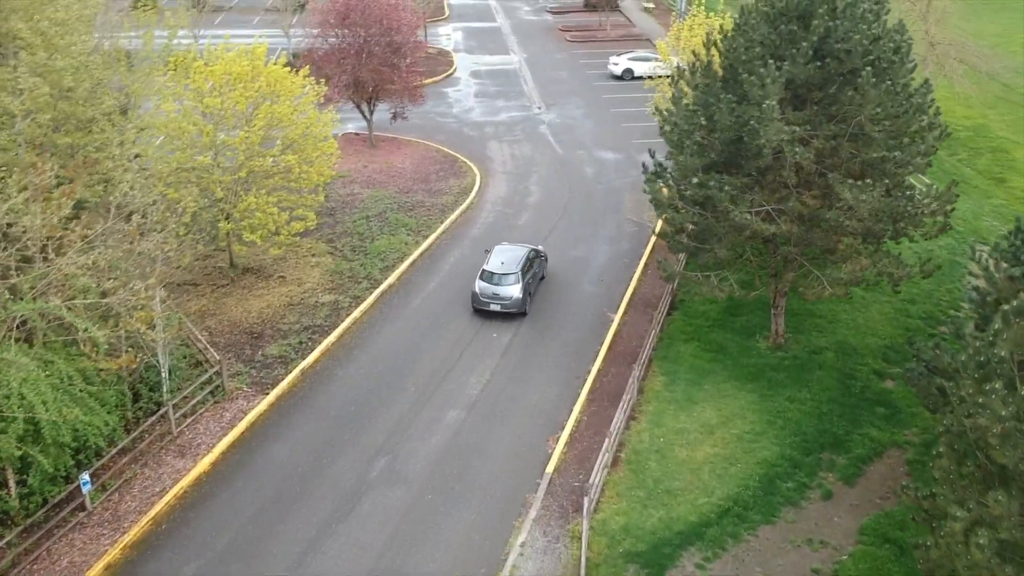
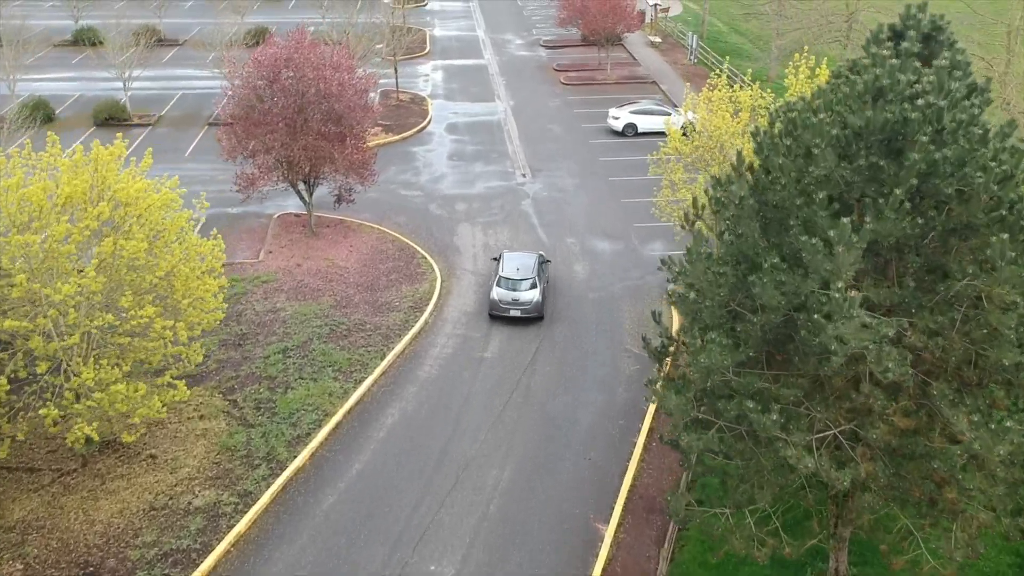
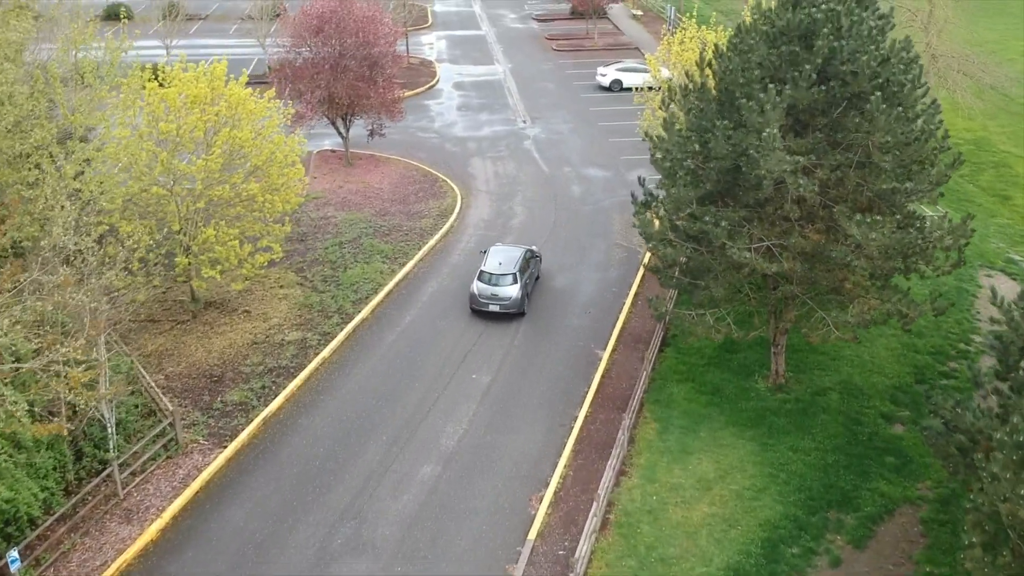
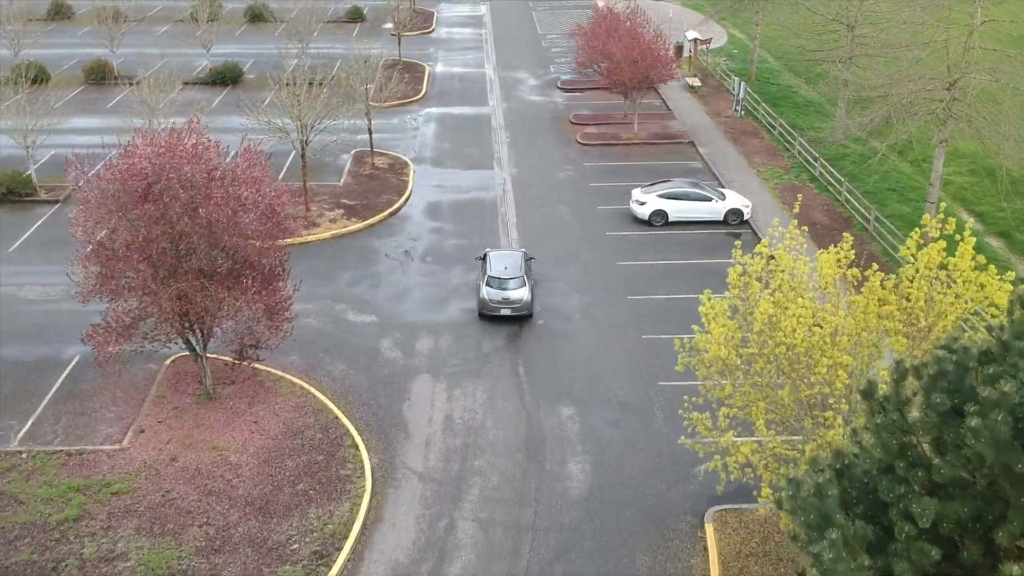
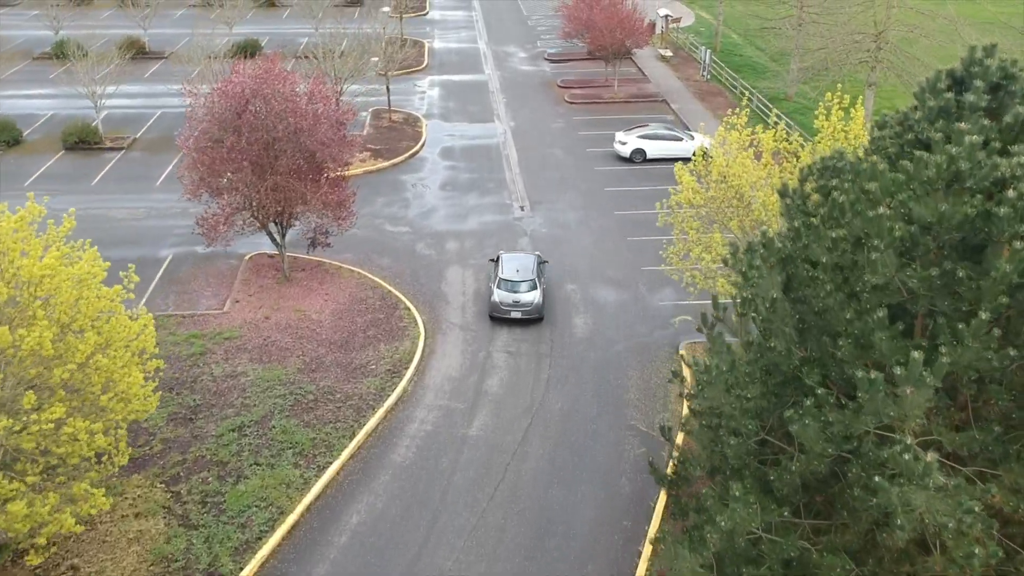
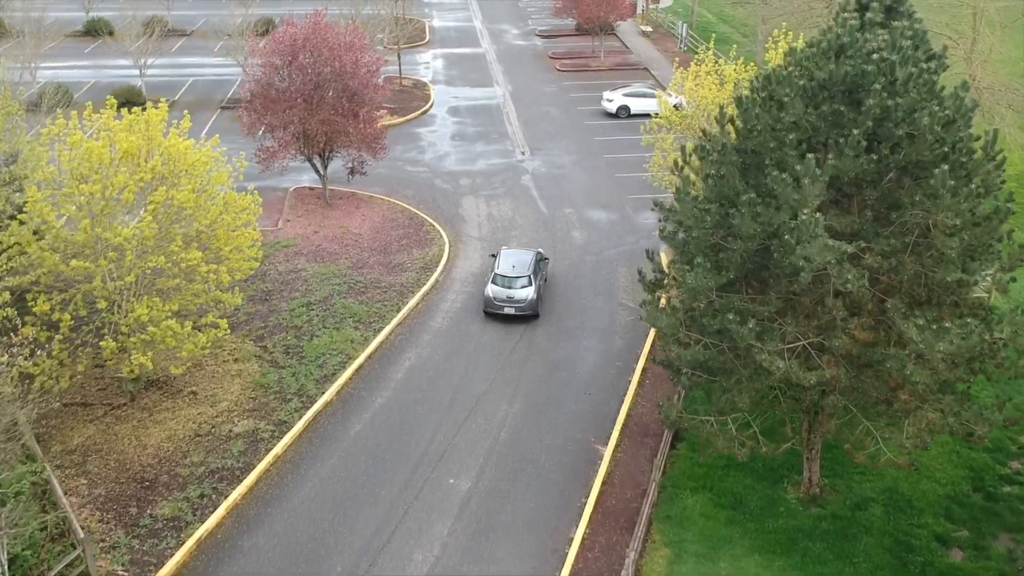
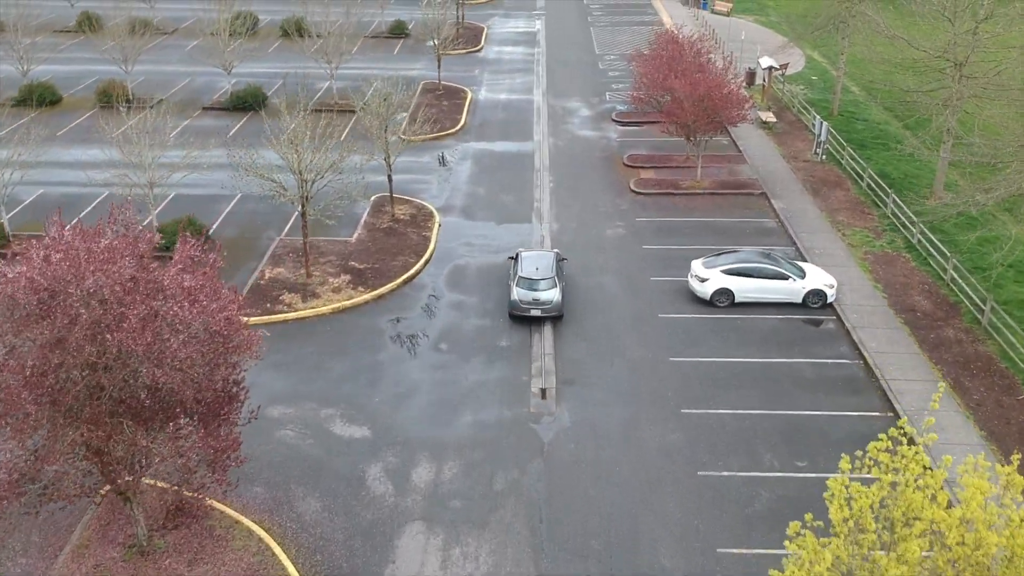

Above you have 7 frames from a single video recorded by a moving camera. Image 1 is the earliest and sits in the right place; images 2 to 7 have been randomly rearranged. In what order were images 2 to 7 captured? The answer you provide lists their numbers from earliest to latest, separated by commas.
3, 6, 2, 5, 4, 7
